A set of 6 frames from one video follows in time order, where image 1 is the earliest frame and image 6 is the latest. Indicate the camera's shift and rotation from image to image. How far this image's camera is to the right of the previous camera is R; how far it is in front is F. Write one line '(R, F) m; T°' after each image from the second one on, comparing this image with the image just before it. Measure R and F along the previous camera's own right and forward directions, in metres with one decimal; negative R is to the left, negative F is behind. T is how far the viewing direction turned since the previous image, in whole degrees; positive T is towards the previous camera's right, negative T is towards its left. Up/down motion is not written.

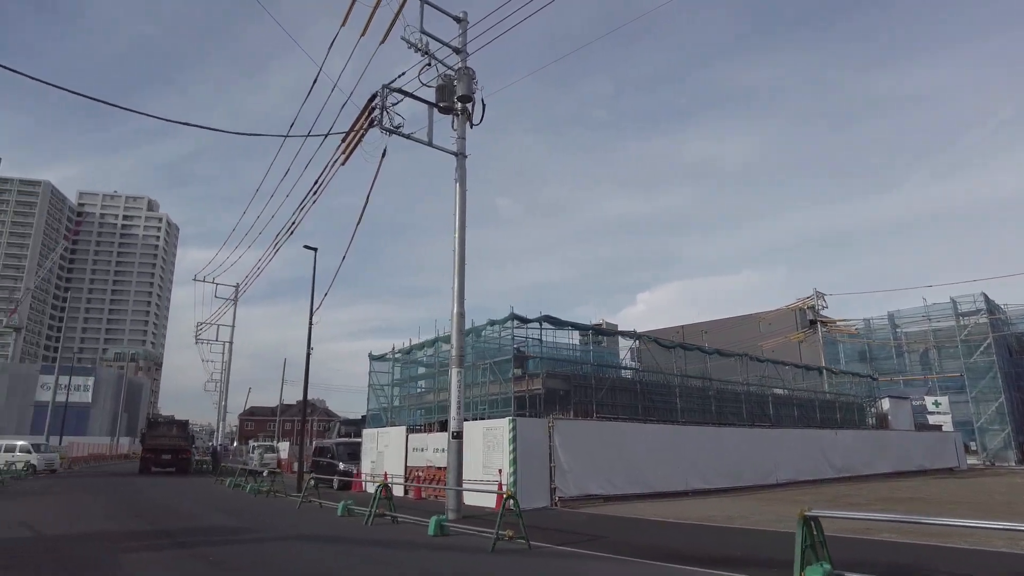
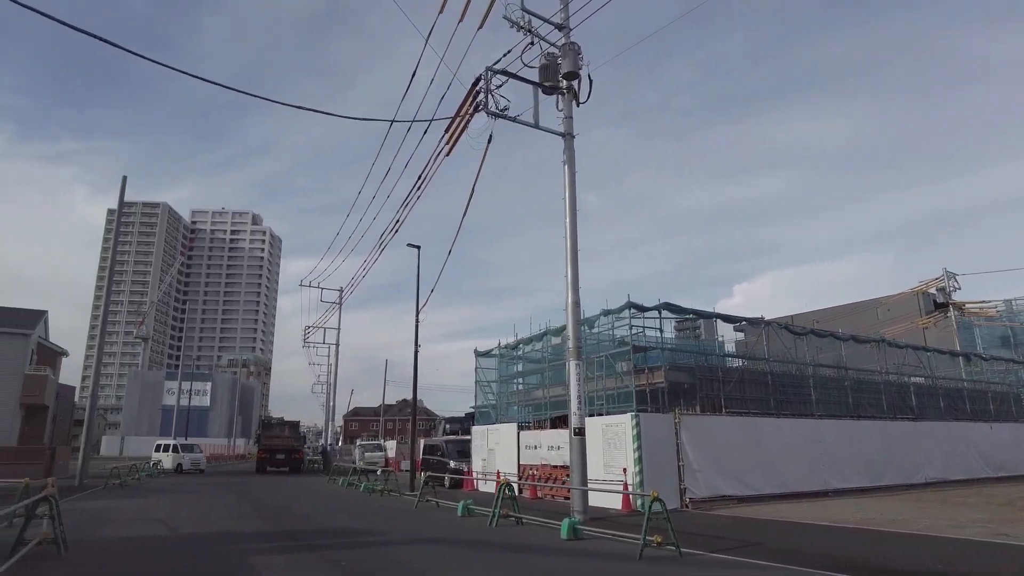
(-0.8, +0.9) m; -8°
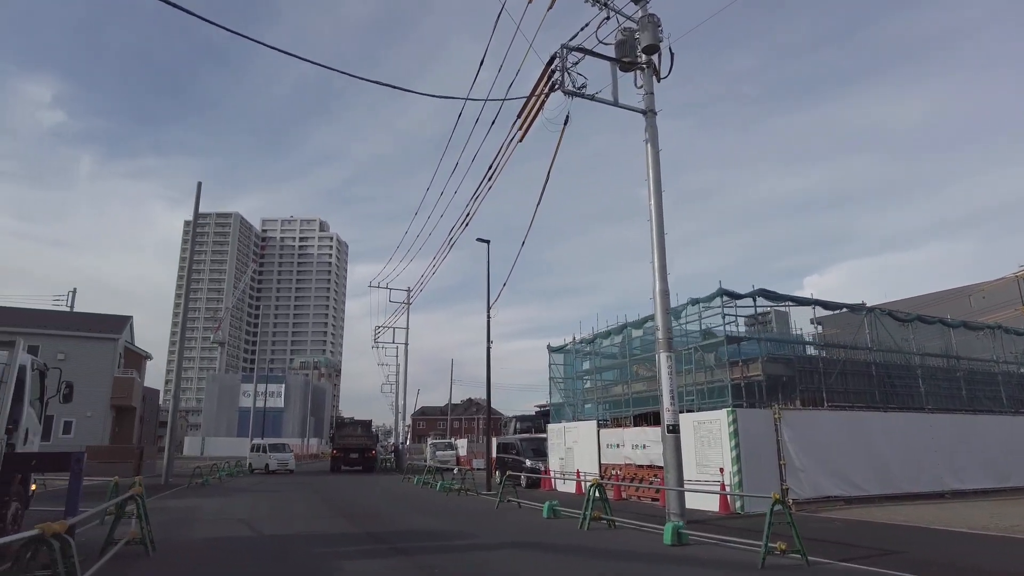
(-0.5, +0.8) m; -5°
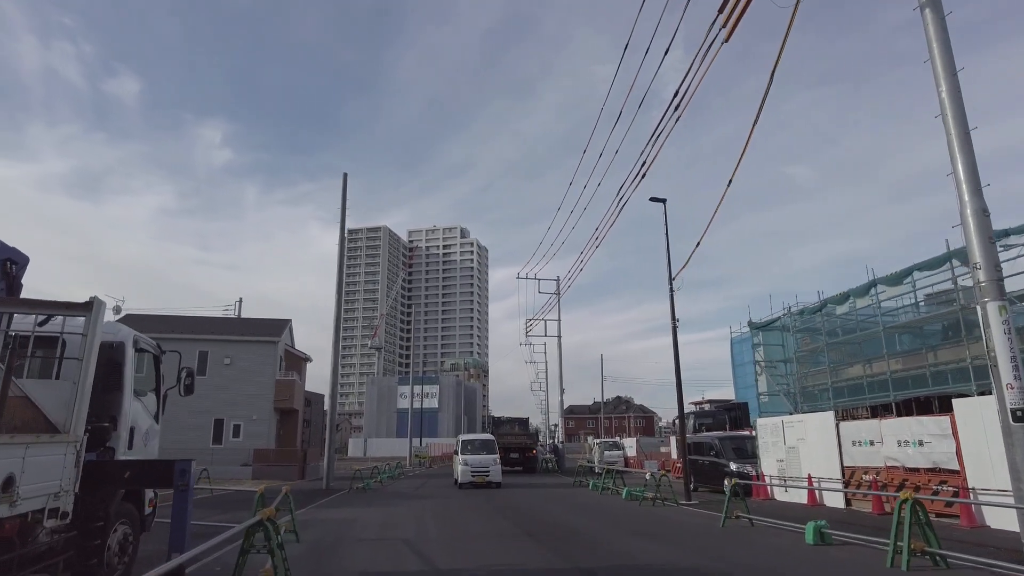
(-1.6, +3.7) m; -12°
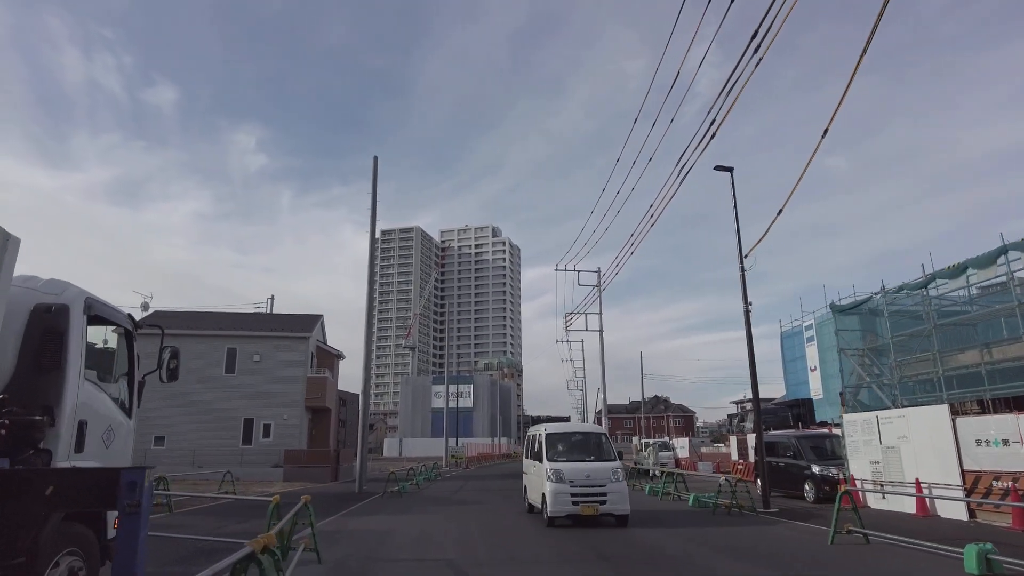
(-0.5, +2.3) m; -3°
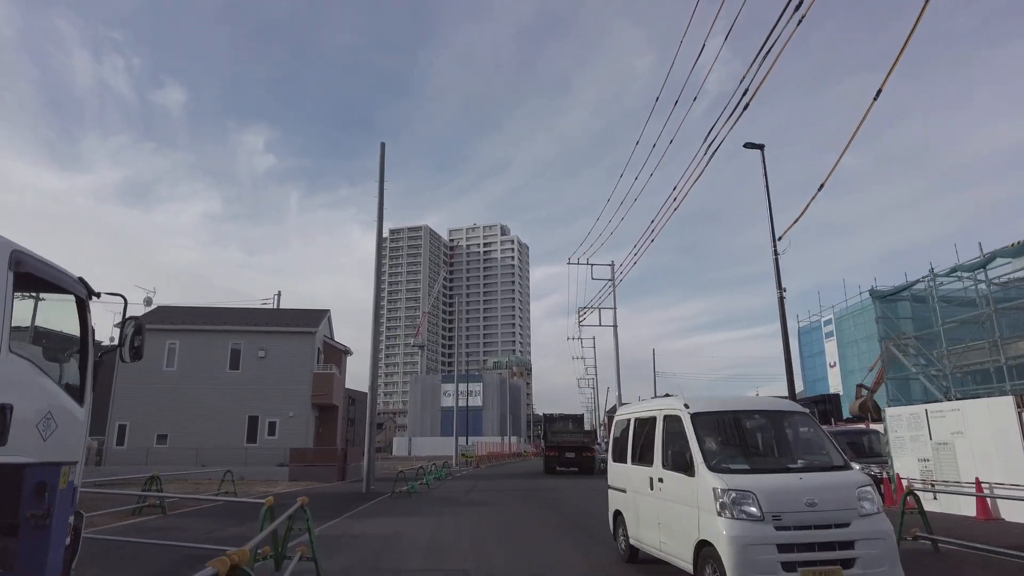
(-0.2, +1.2) m; -1°
